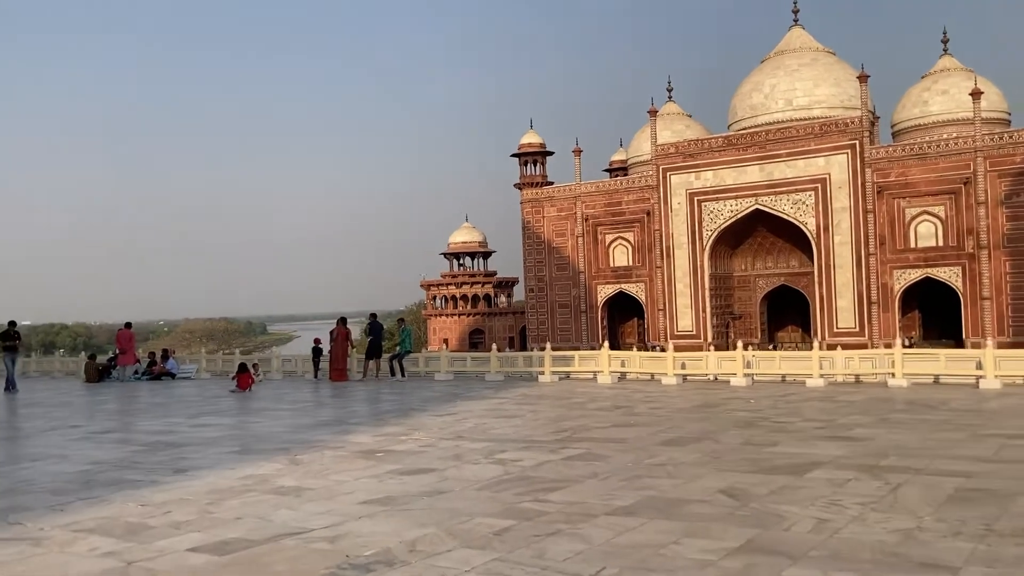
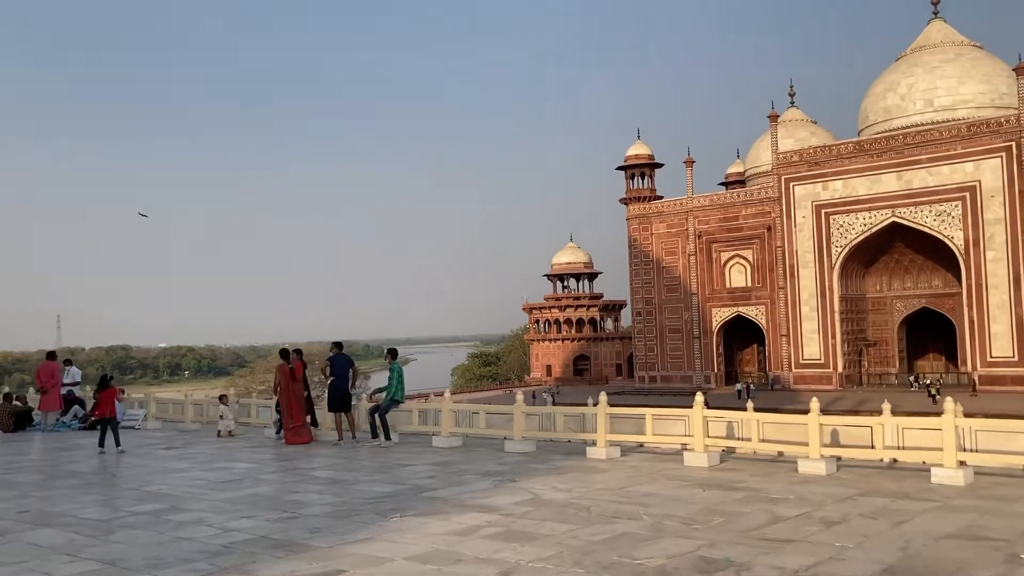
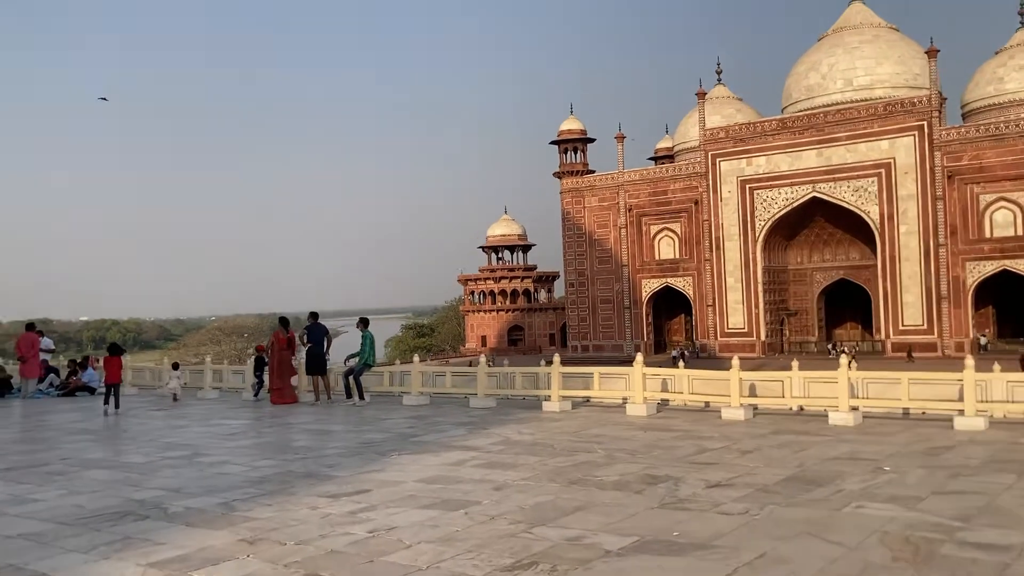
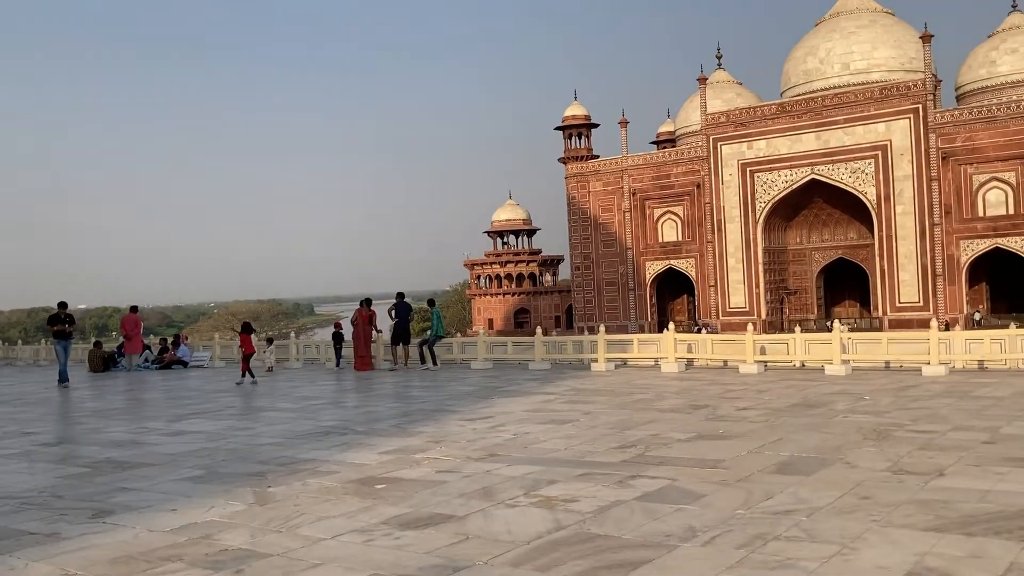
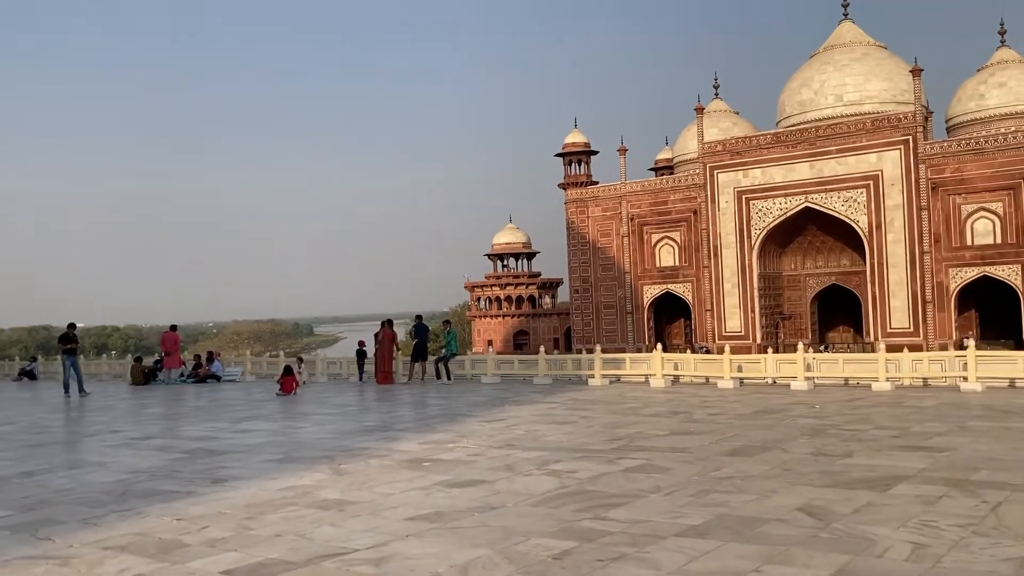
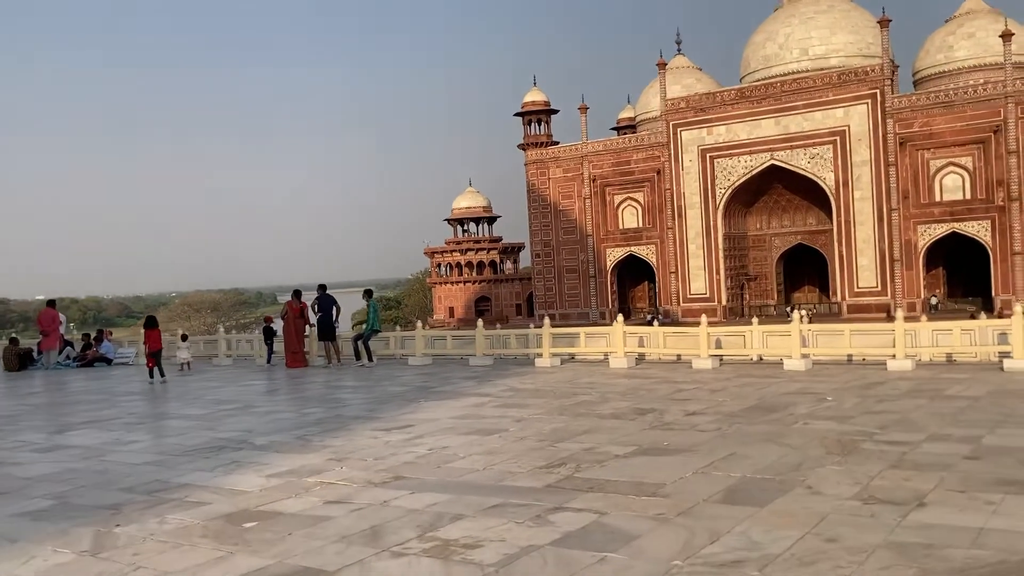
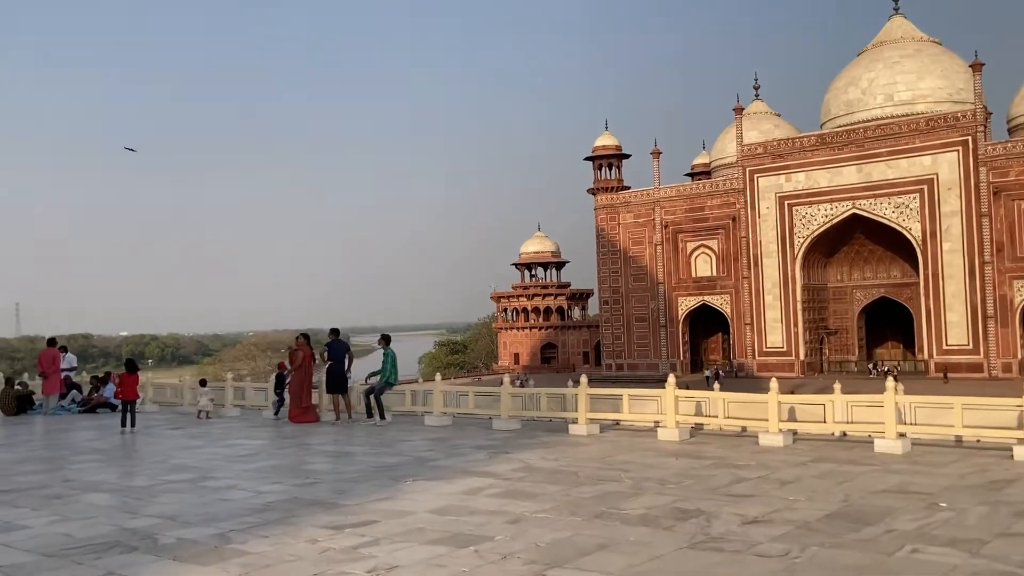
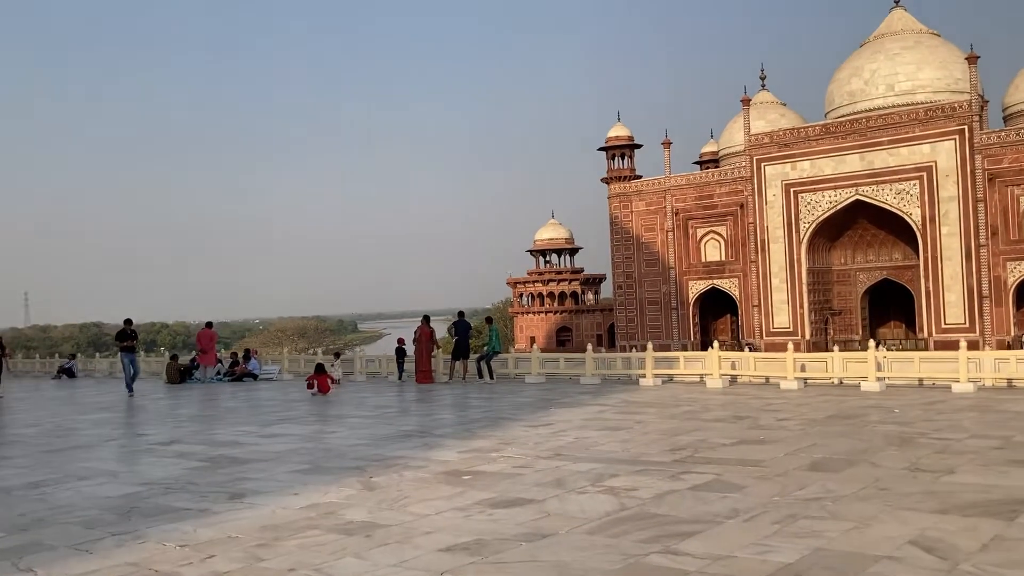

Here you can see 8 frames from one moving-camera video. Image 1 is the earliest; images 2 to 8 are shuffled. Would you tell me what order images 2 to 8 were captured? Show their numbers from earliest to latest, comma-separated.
5, 8, 4, 6, 3, 7, 2
